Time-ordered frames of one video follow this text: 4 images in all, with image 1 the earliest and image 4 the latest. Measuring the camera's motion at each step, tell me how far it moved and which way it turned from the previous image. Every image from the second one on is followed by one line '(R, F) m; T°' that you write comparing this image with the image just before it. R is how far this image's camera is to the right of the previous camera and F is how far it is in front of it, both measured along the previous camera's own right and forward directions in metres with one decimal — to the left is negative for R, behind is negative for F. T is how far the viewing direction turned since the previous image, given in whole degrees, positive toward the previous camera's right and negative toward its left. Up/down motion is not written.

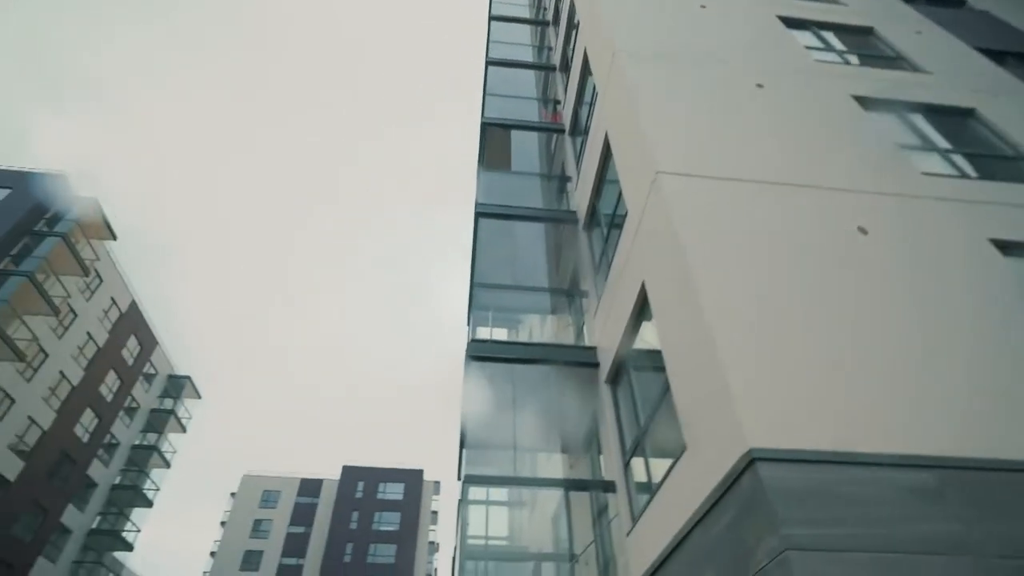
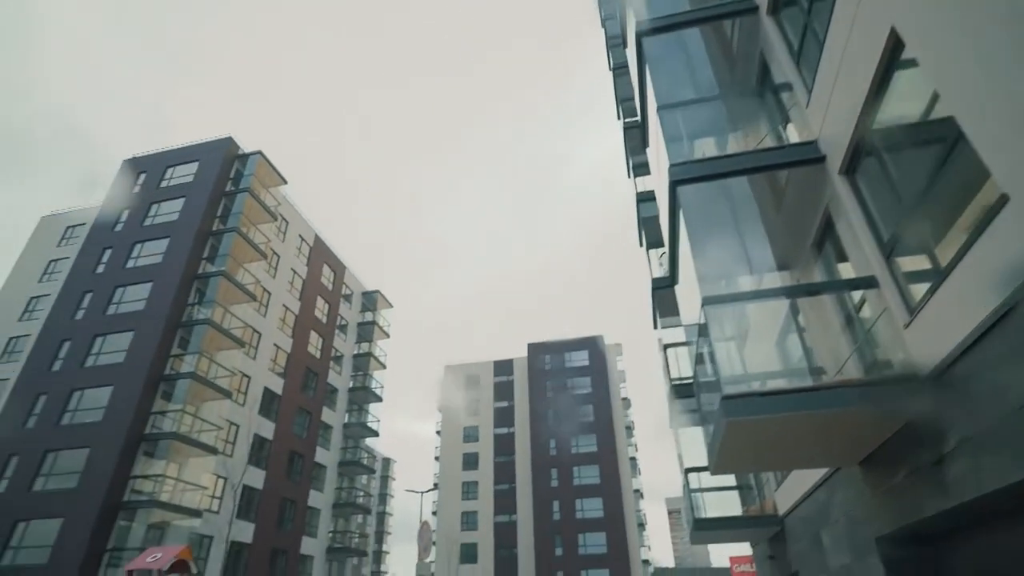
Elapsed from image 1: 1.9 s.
(-0.7, +0.2) m; -16°
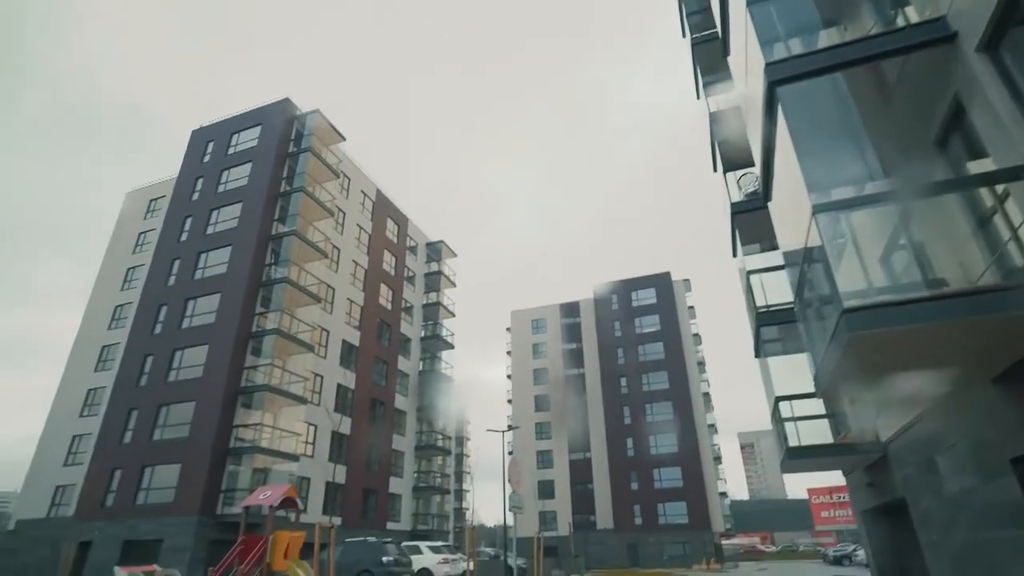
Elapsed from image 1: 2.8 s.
(-0.3, +0.2) m; -6°
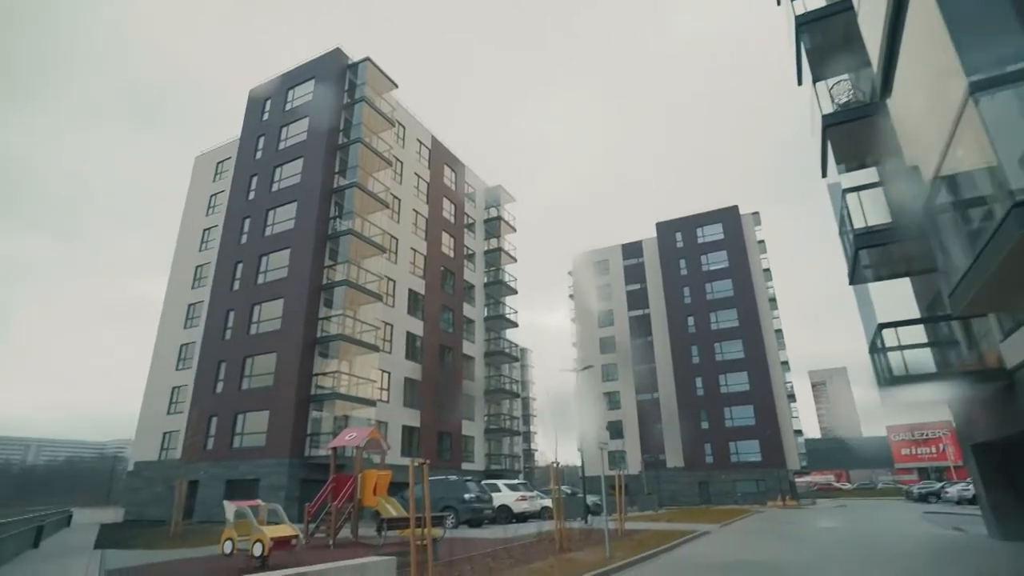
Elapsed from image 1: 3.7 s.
(-0.3, +0.4) m; -6°
